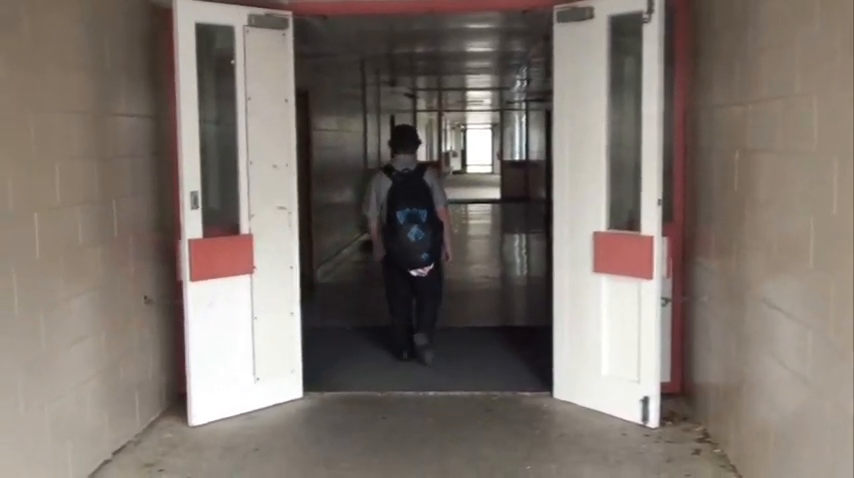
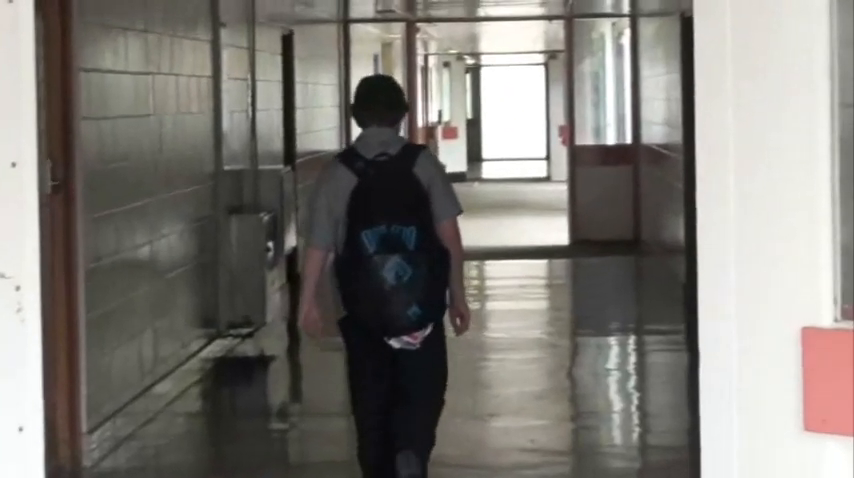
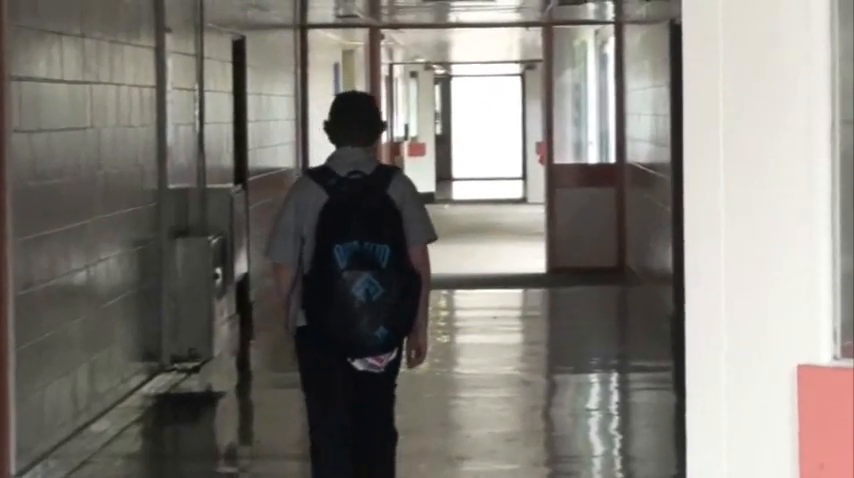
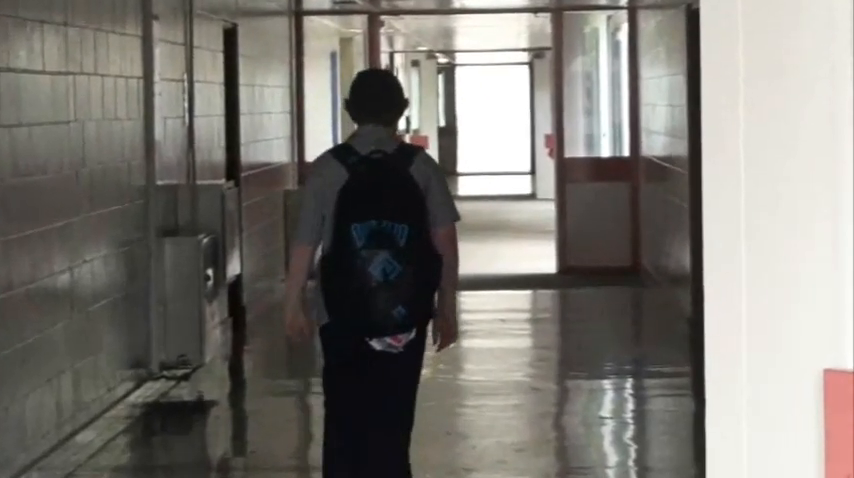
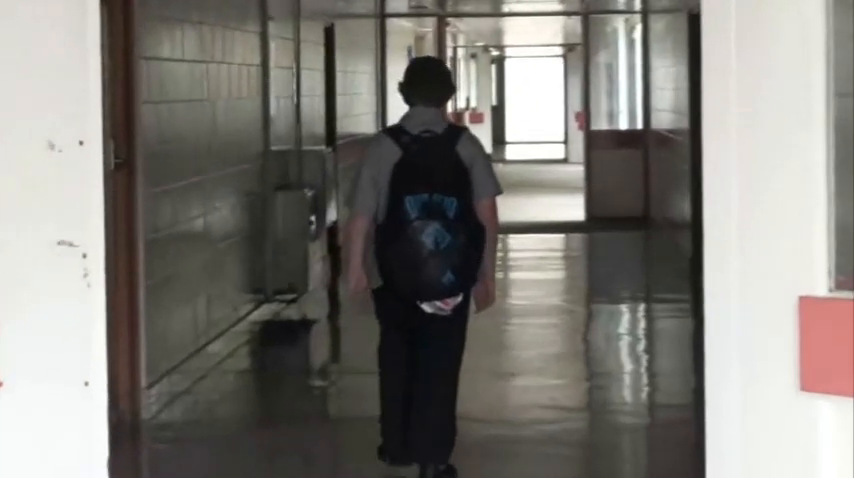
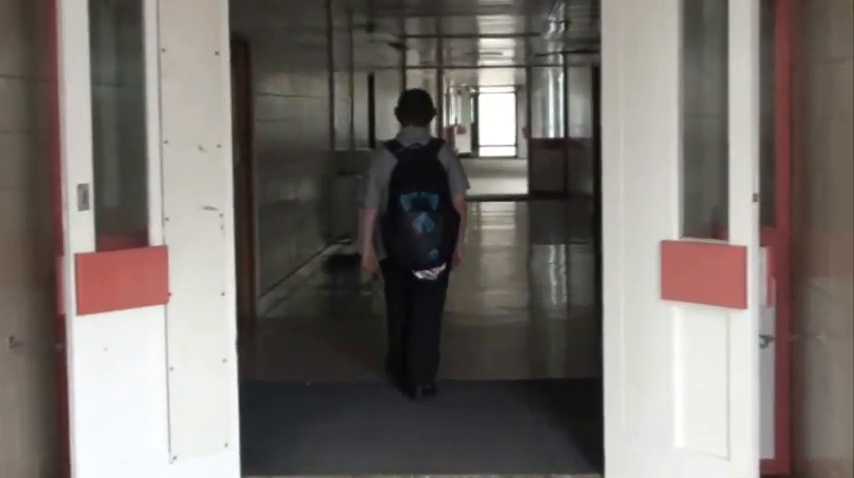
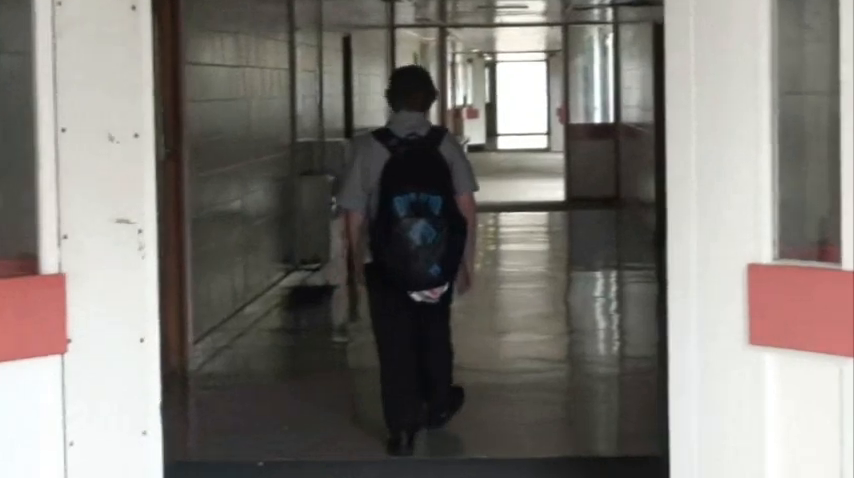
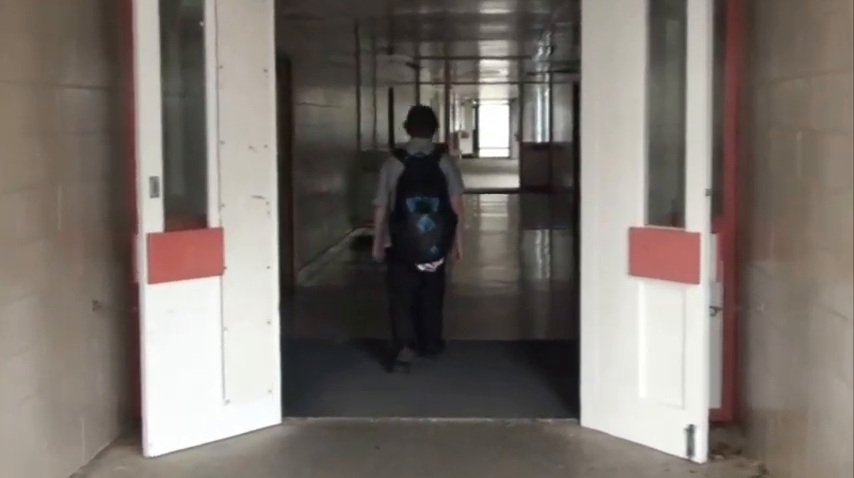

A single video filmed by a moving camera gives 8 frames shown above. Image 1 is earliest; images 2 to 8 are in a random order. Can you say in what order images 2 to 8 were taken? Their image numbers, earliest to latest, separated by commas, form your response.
8, 6, 7, 5, 2, 3, 4
